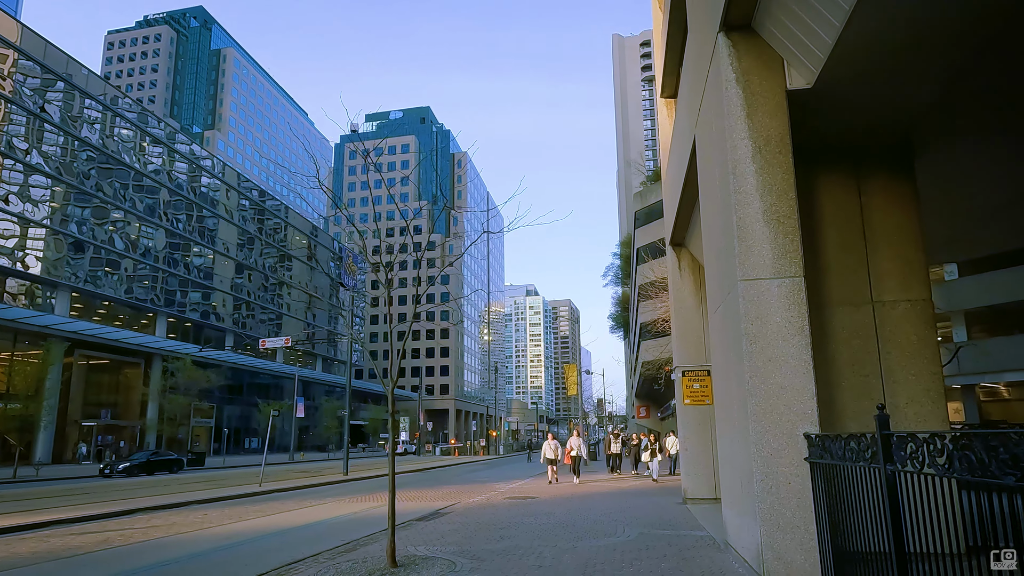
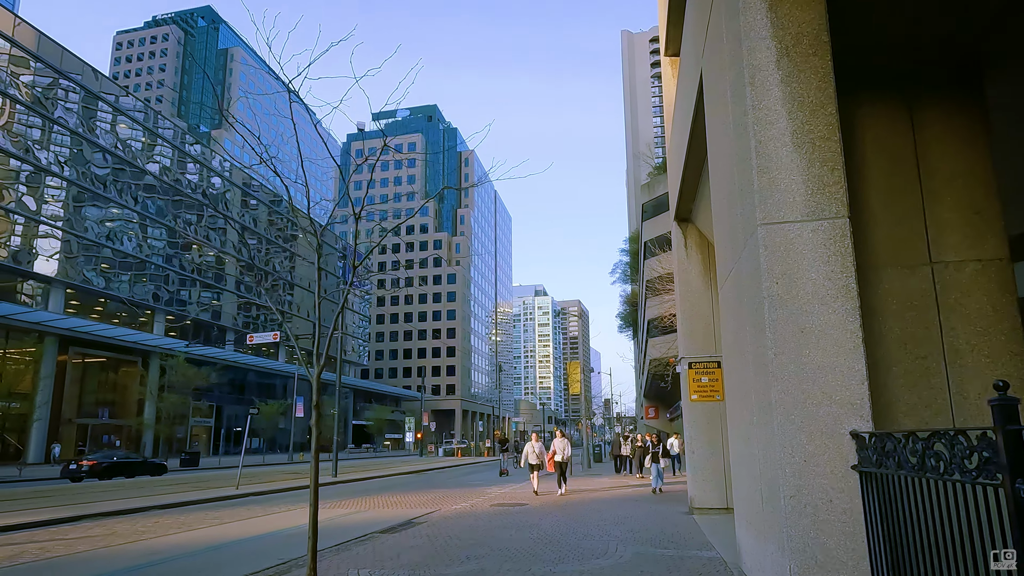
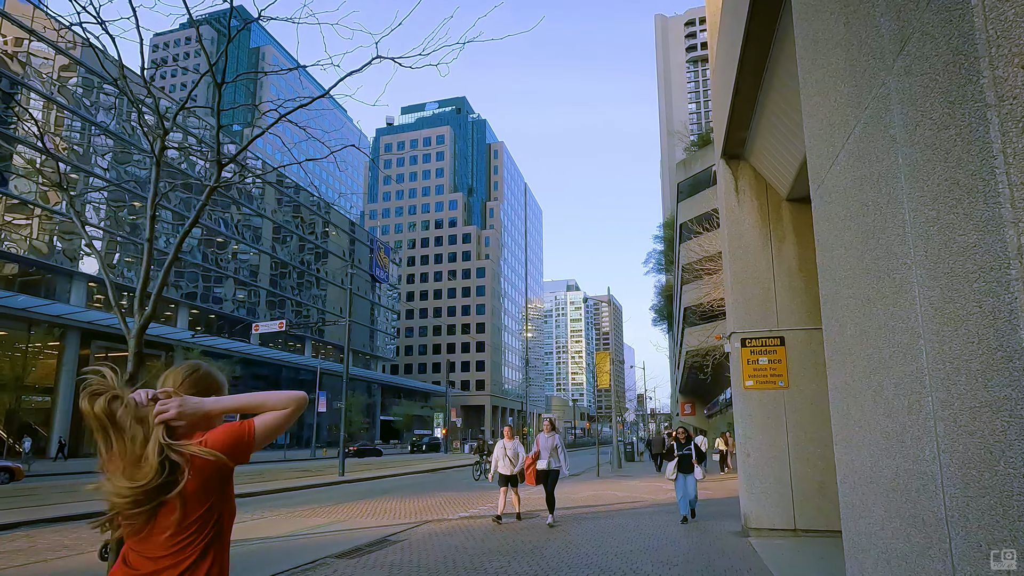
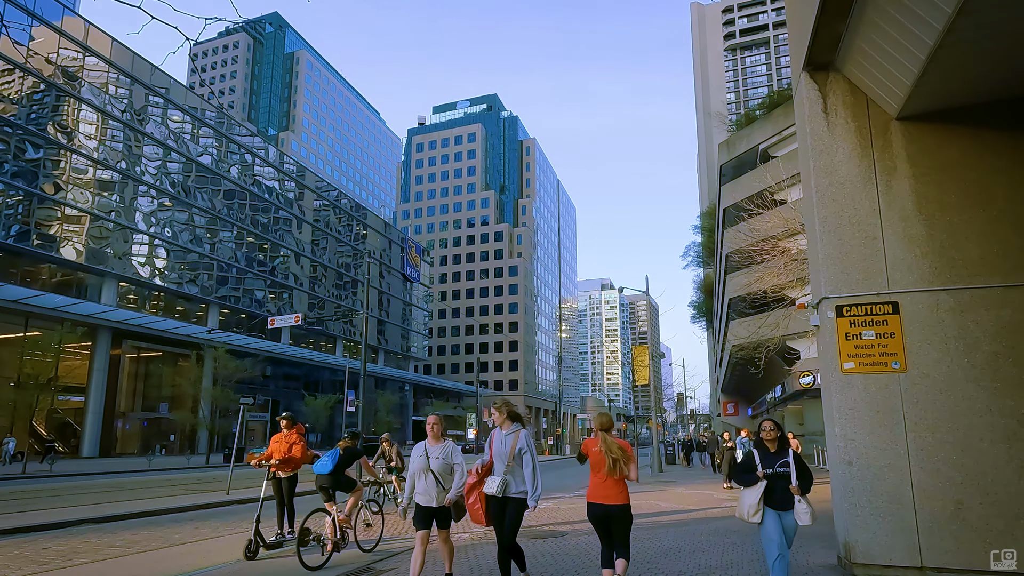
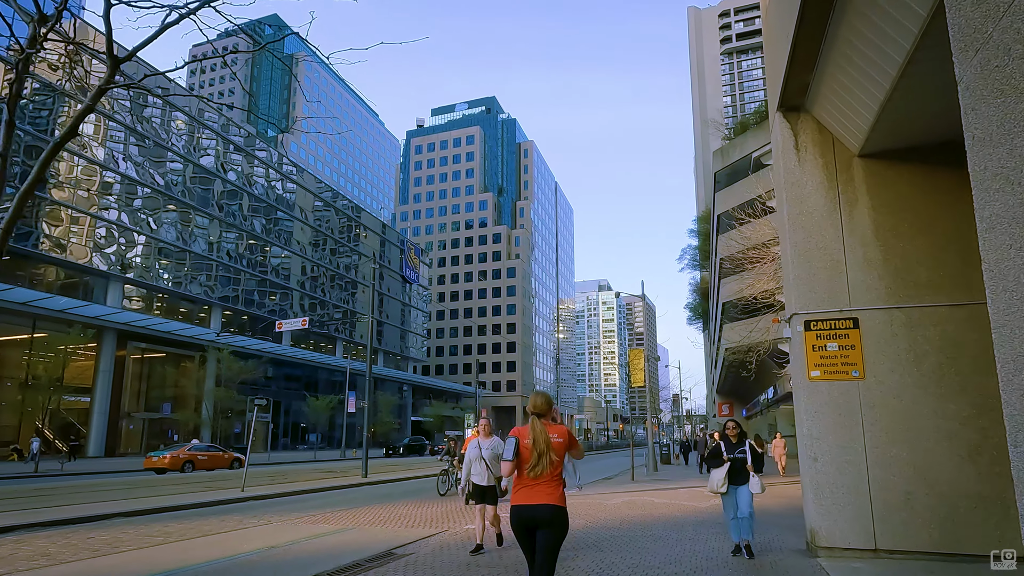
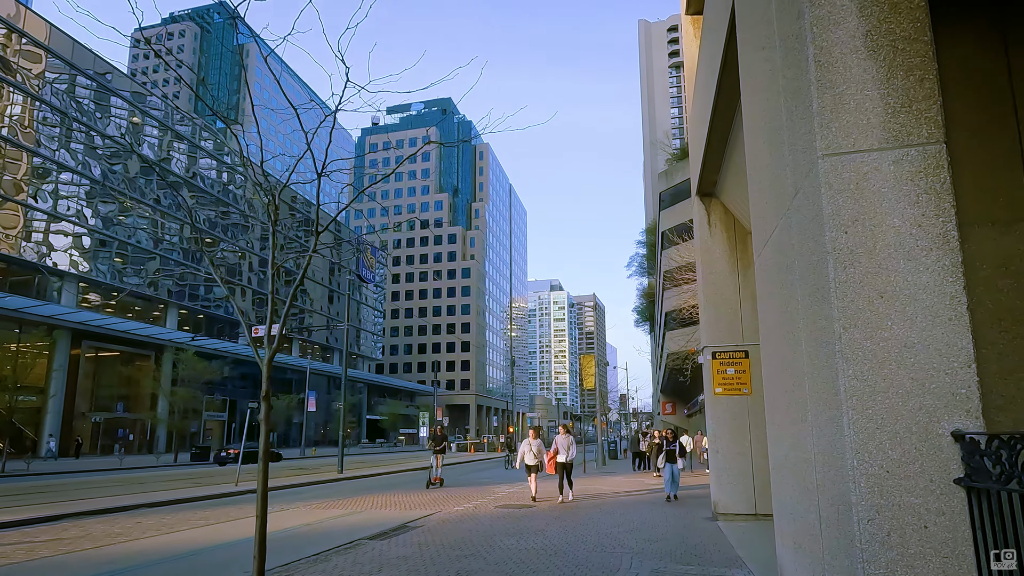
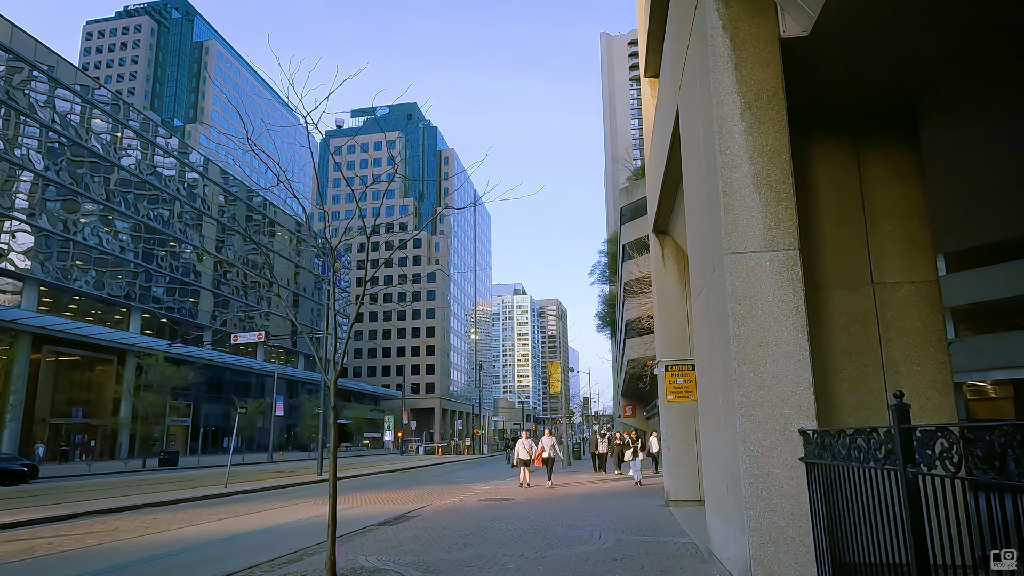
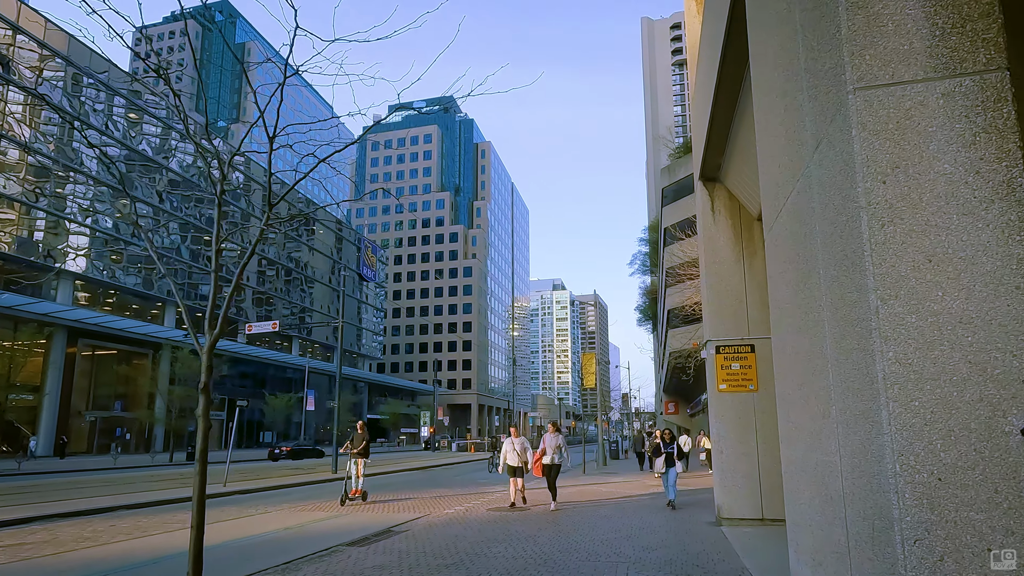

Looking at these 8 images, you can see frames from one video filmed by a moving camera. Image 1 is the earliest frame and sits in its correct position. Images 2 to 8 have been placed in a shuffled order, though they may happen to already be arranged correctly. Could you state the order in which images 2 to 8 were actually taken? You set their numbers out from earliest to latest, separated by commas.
7, 2, 6, 8, 3, 5, 4
